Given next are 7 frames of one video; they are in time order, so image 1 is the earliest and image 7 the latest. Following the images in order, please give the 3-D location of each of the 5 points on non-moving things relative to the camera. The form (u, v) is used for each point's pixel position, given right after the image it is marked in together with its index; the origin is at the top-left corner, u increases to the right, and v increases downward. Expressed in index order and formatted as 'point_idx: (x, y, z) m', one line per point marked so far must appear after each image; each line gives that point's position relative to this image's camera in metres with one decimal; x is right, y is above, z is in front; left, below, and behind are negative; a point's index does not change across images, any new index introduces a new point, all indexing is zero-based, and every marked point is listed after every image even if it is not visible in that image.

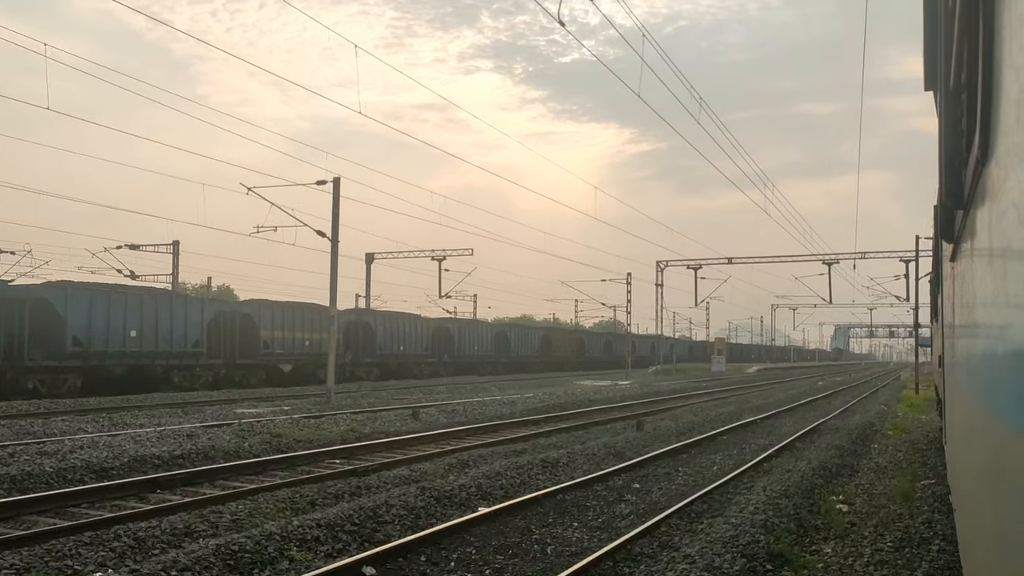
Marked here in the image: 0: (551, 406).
0: (+0.9, -2.7, +18.6) m
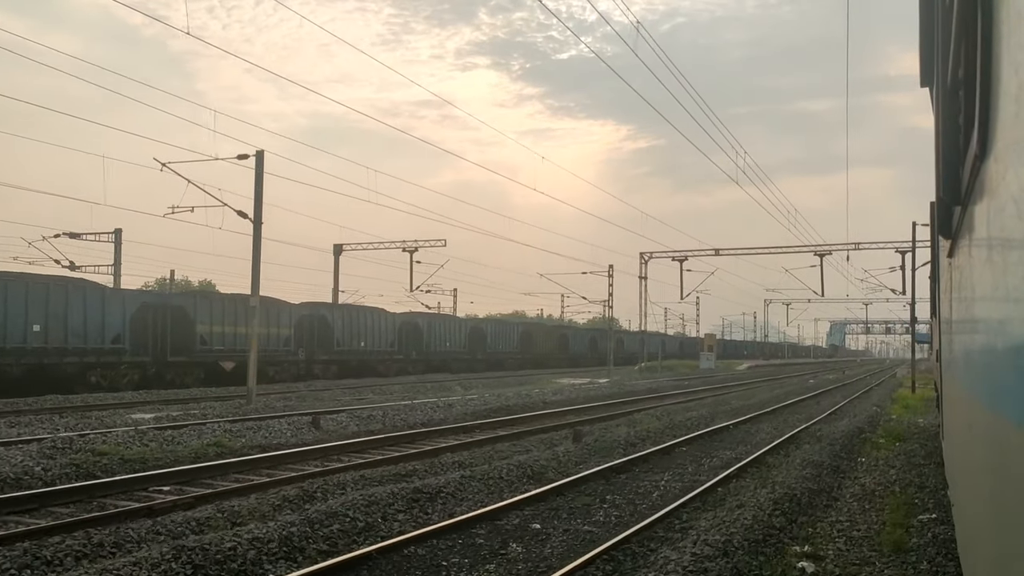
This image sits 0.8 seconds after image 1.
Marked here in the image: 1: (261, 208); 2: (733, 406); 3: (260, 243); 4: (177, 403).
0: (-0.3, -2.5, +16.3) m
1: (-5.6, +1.8, +17.4) m
2: (+5.6, -3.0, +19.9) m
3: (-5.6, +1.0, +17.4) m
4: (-7.4, -2.5, +17.4) m
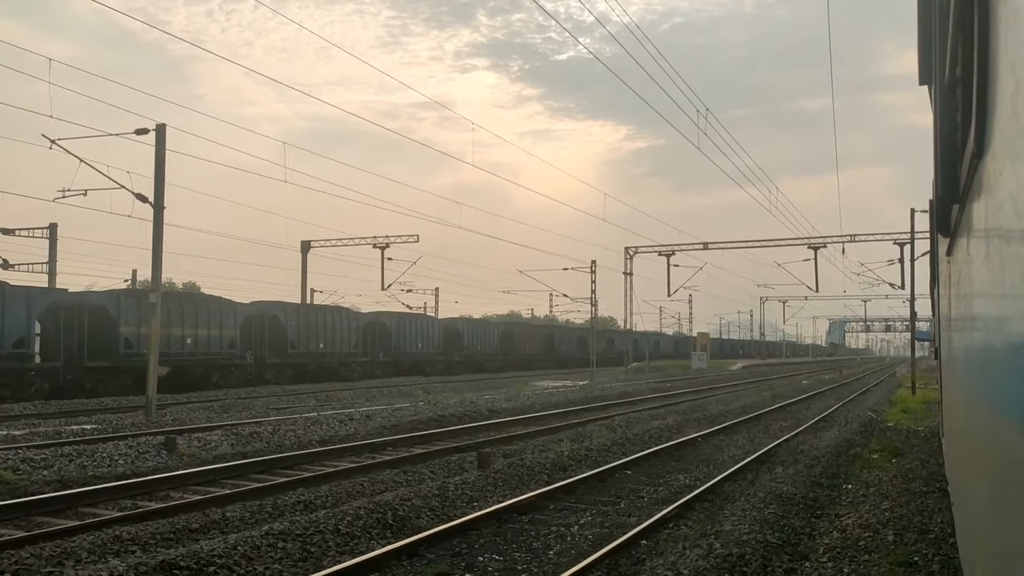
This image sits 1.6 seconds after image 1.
0: (-1.5, -2.3, +14.1) m
1: (-6.8, +1.9, +15.2) m
2: (+4.4, -2.8, +17.6) m
3: (-6.7, +1.1, +15.1) m
4: (-8.6, -2.5, +15.1) m
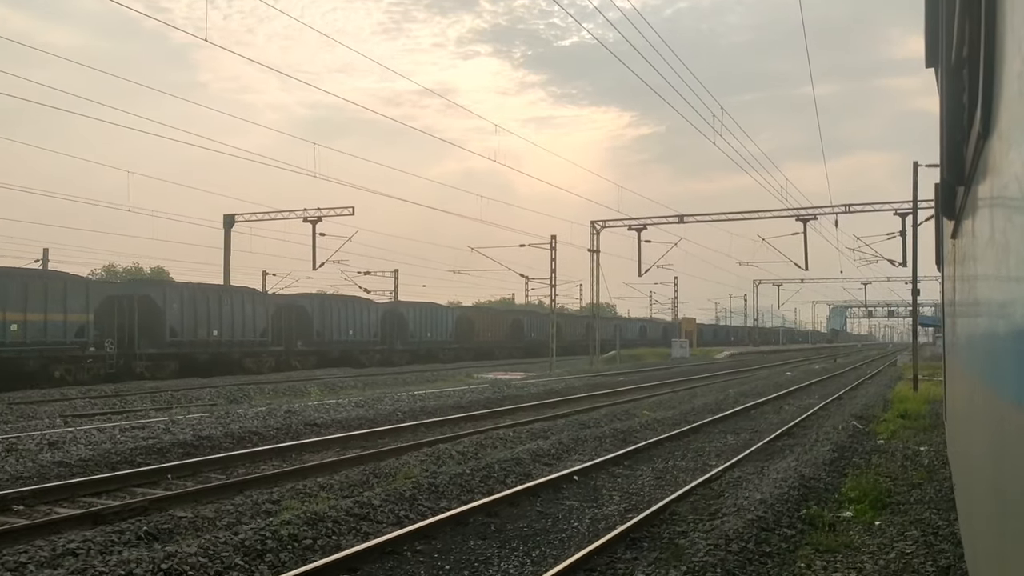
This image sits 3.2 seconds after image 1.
0: (+2.2, -2.6, +21.2) m
1: (-3.1, +1.6, +22.3) m
2: (+8.1, -3.0, +24.8) m
3: (-3.1, +0.8, +22.2) m
4: (-4.9, -2.7, +22.3) m
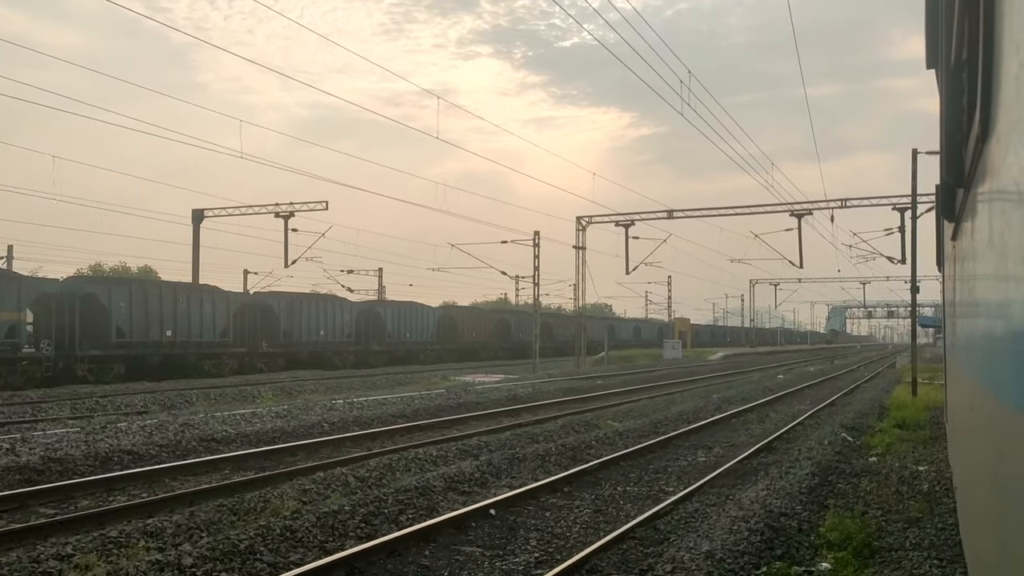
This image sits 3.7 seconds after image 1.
0: (+1.3, -2.5, +19.5) m
1: (-4.0, +1.7, +20.6) m
2: (+7.2, -3.0, +23.1) m
3: (-4.0, +0.9, +20.5) m
4: (-5.8, -2.7, +20.6) m
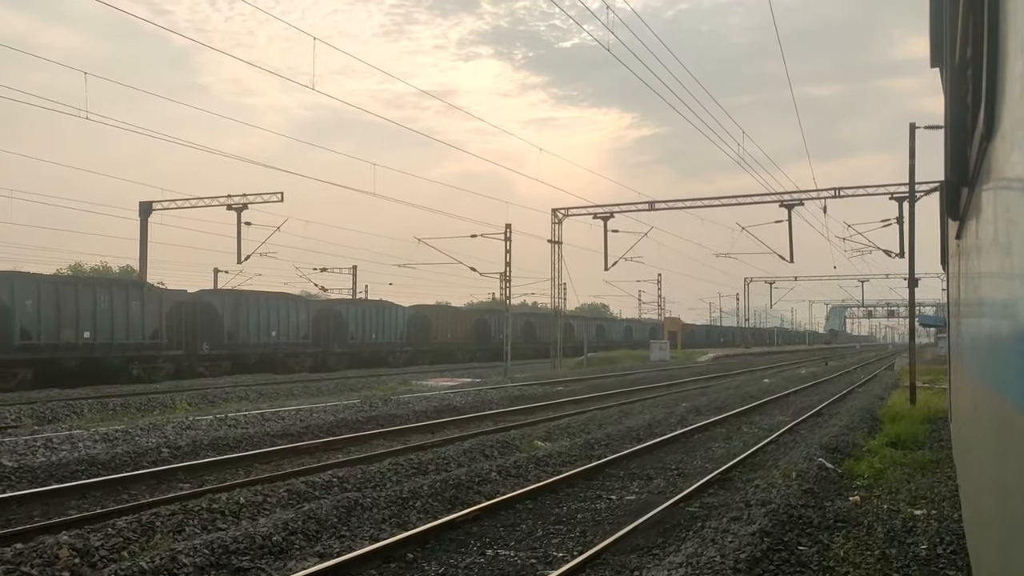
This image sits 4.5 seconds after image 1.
0: (0.0, -2.4, +17.0) m
1: (-5.3, +1.8, +18.0) m
2: (+5.9, -2.8, +20.5) m
3: (-5.3, +1.0, +18.0) m
4: (-7.1, -2.5, +18.0) m
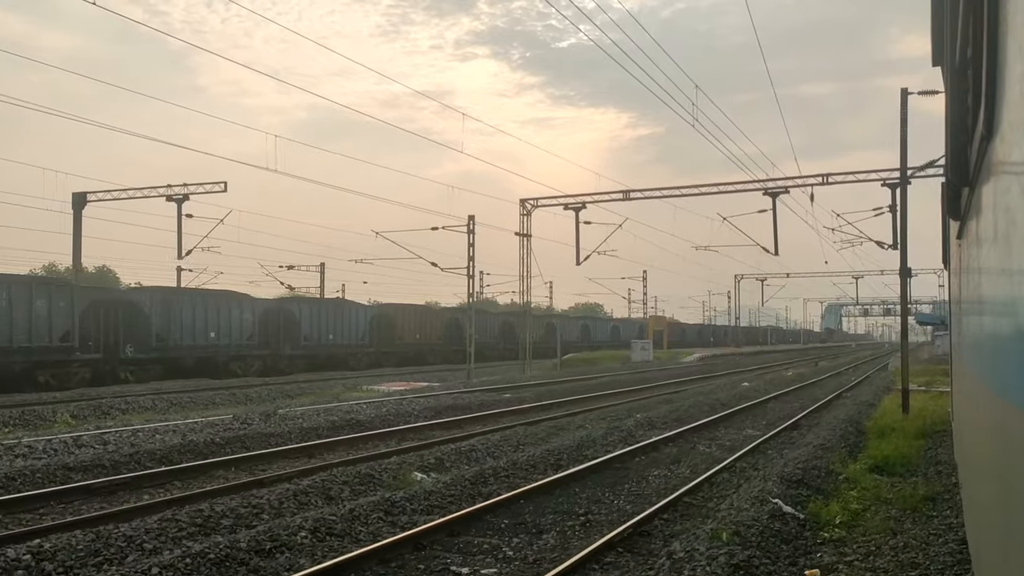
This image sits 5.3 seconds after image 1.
0: (+1.3, -2.5, +19.5) m
1: (-4.0, +1.6, +20.6) m
2: (+7.3, -2.9, +23.1) m
3: (-3.9, +0.9, +20.5) m
4: (-5.7, -2.7, +20.6) m
